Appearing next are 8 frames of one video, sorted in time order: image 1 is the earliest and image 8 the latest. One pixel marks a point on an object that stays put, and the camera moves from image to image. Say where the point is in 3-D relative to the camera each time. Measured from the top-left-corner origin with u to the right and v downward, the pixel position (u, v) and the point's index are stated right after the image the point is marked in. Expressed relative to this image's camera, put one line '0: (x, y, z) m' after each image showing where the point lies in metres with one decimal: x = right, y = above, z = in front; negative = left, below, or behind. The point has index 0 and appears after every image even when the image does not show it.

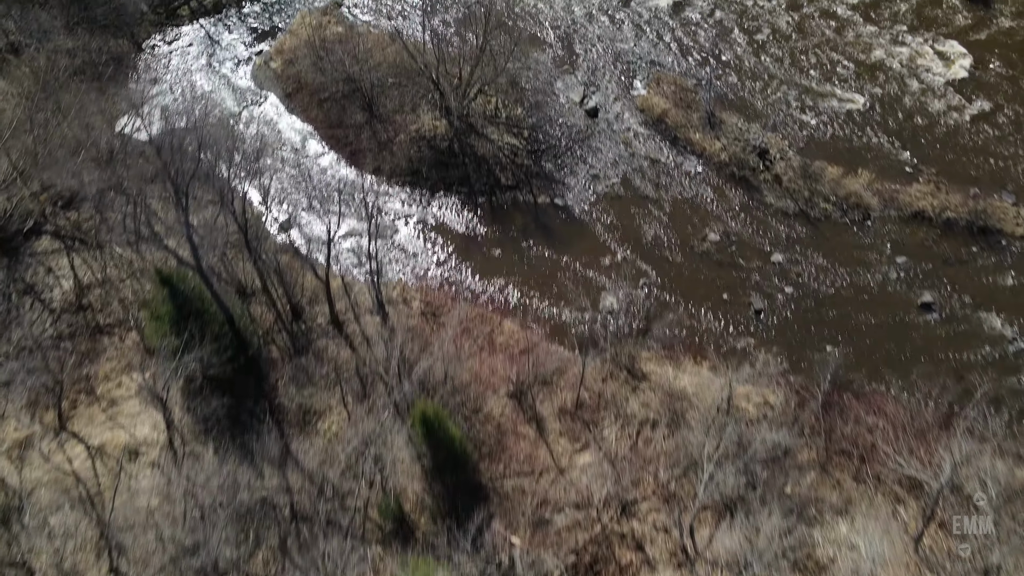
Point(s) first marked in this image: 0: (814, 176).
0: (+9.2, +3.4, +18.6) m
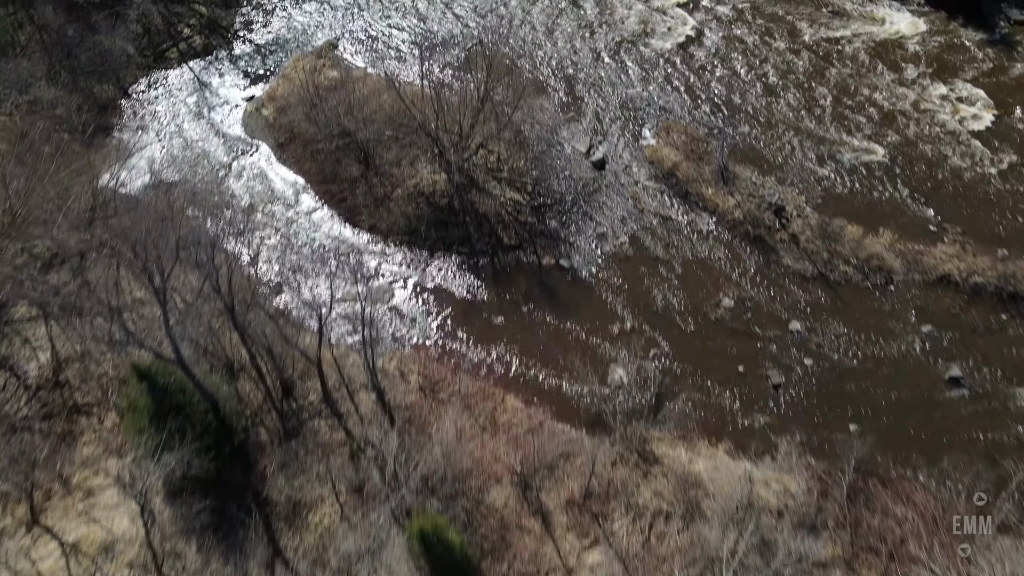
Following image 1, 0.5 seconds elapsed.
0: (+9.2, +1.5, +17.6) m
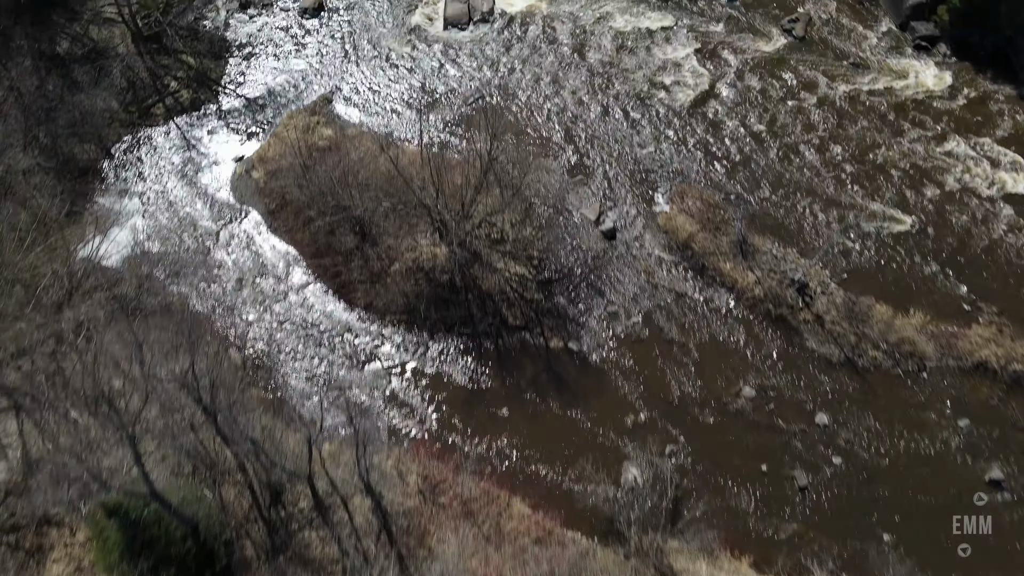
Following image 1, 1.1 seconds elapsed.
0: (+9.4, -0.8, +16.5) m
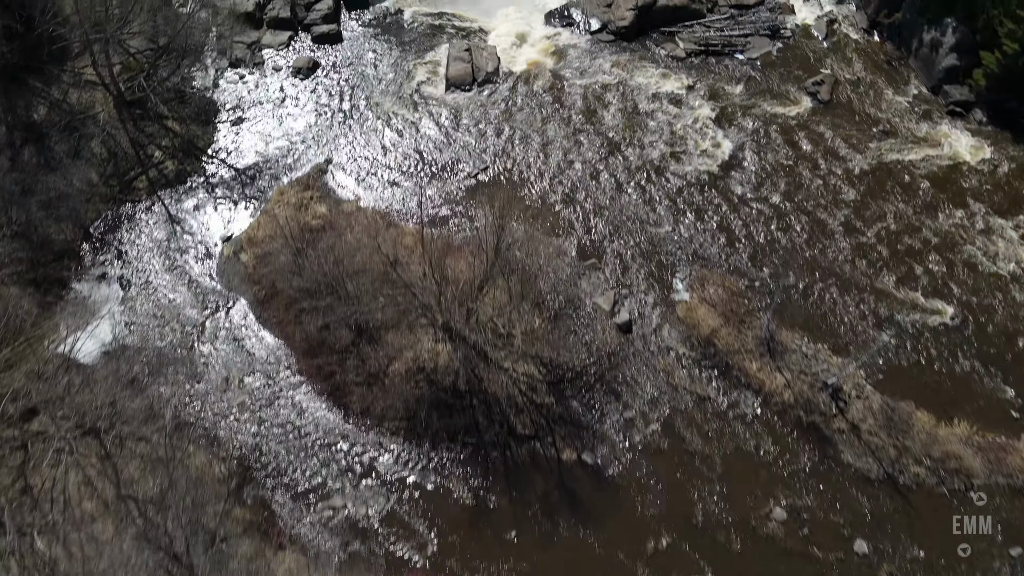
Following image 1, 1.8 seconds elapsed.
0: (+9.6, -3.4, +15.1) m
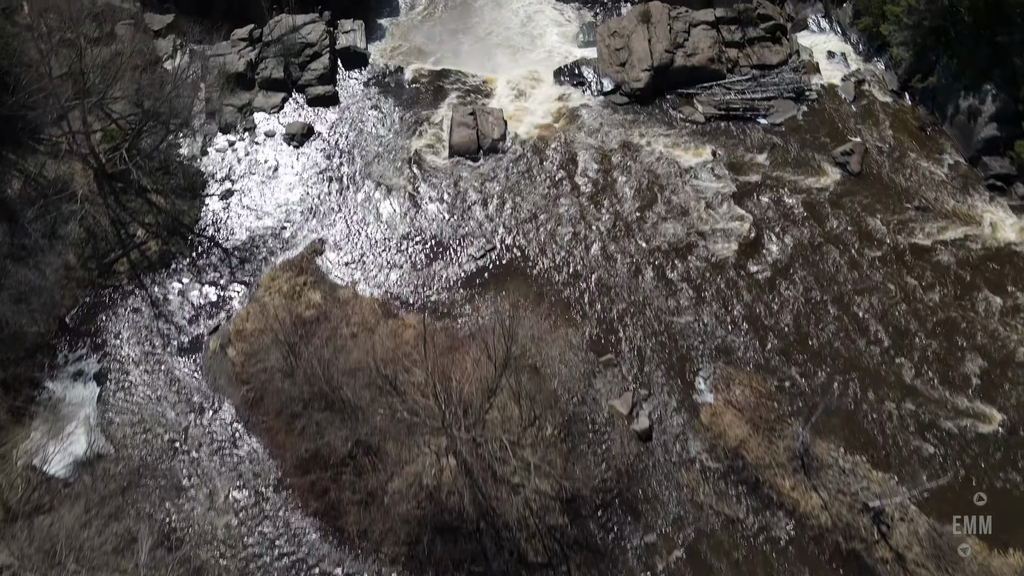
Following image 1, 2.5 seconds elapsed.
0: (+9.9, -6.1, +13.8) m
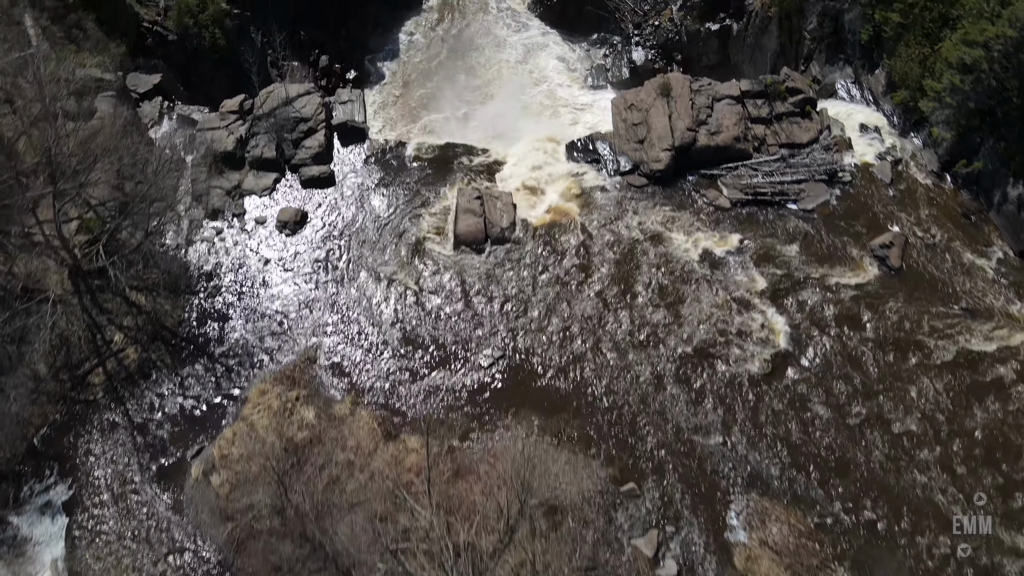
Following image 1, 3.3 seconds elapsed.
0: (+10.2, -9.1, +12.2) m
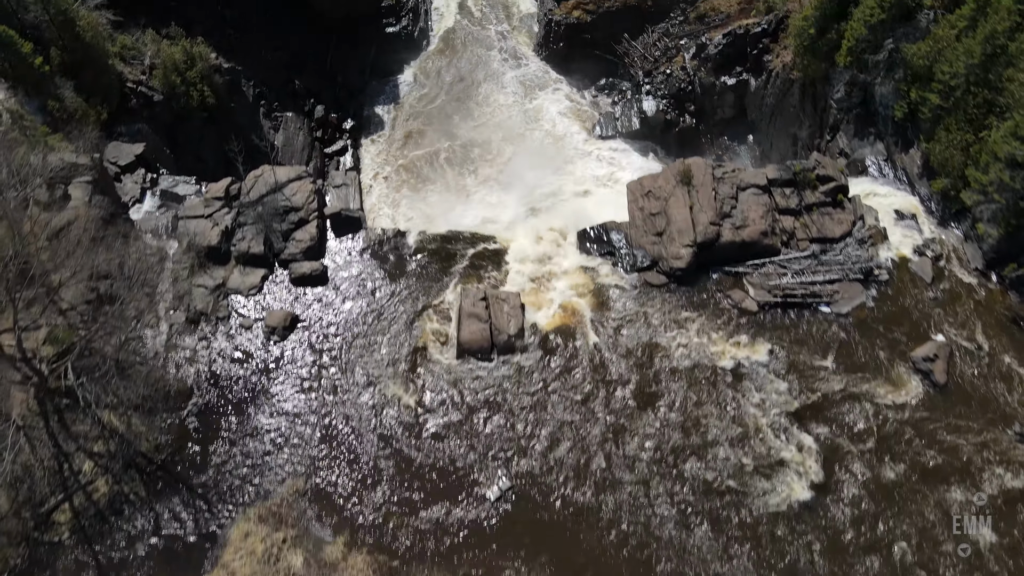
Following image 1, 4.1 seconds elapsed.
0: (+10.4, -12.2, +10.7) m
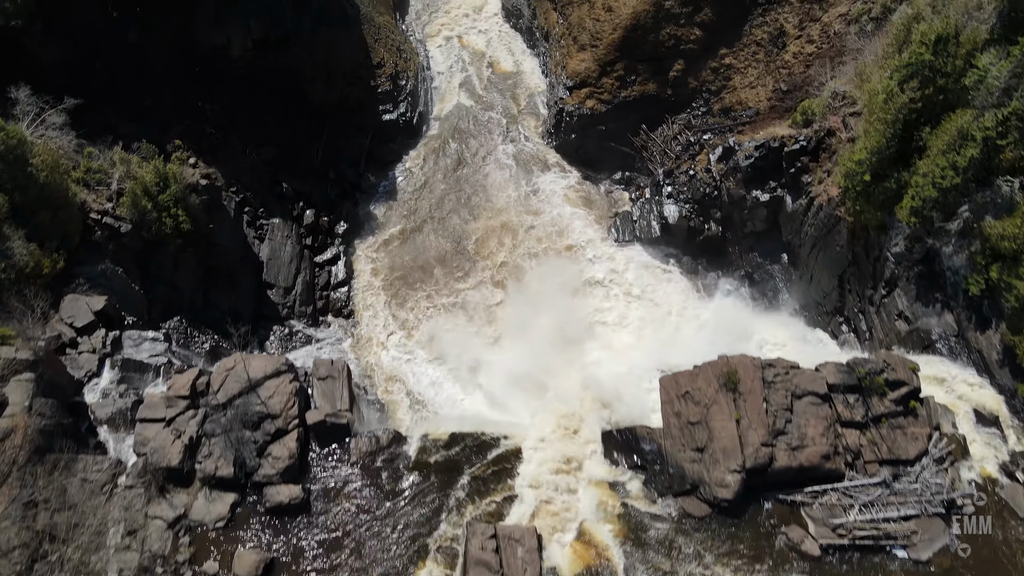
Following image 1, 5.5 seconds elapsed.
0: (+10.7, -17.8, +7.9) m
